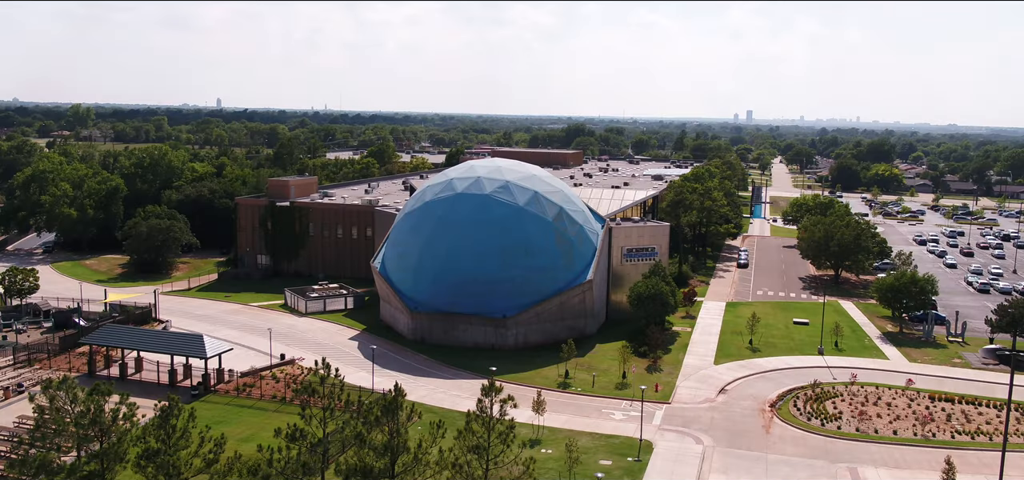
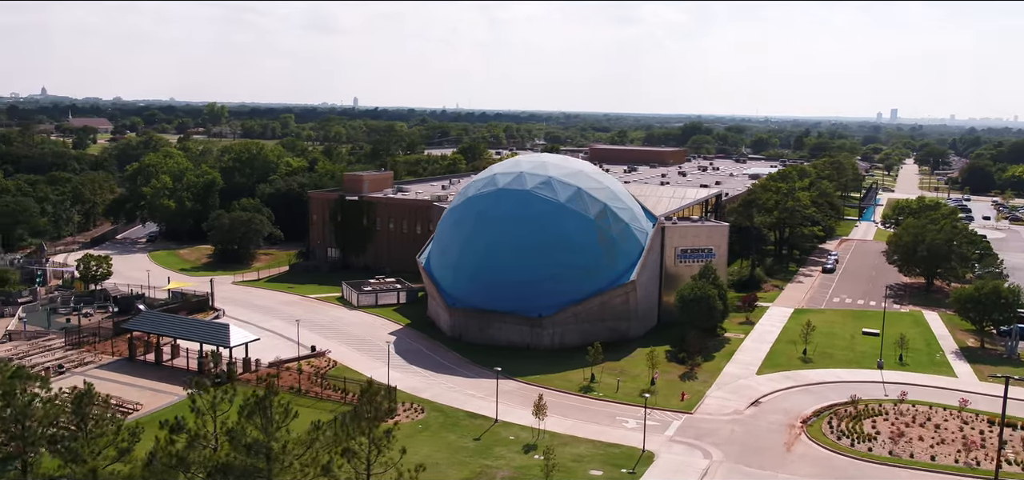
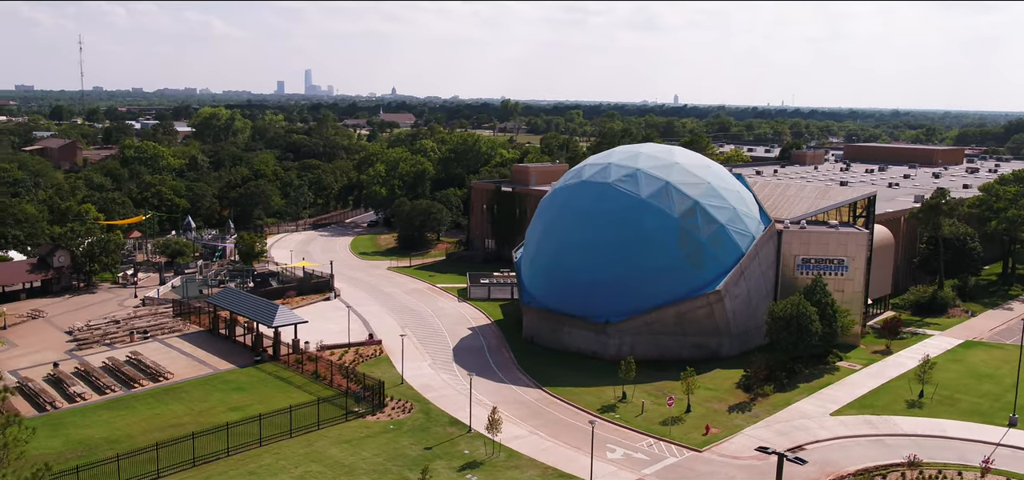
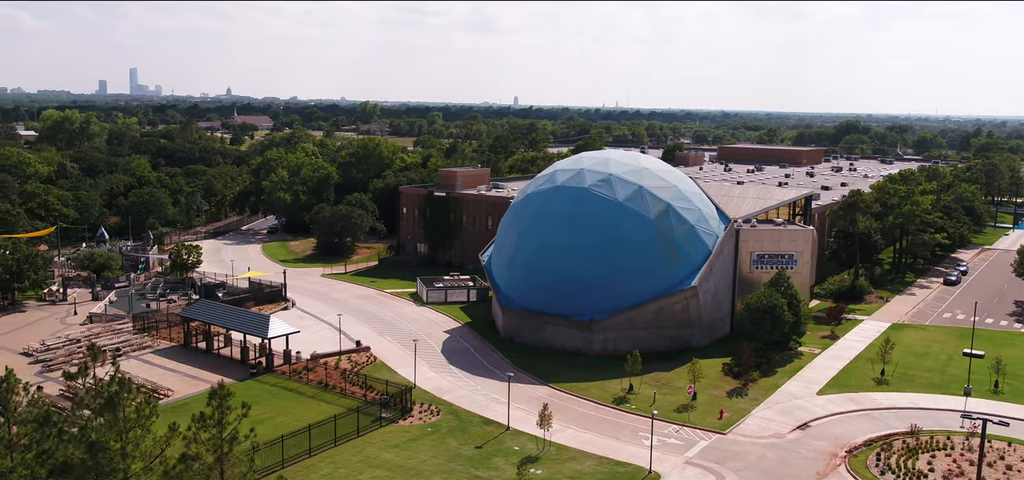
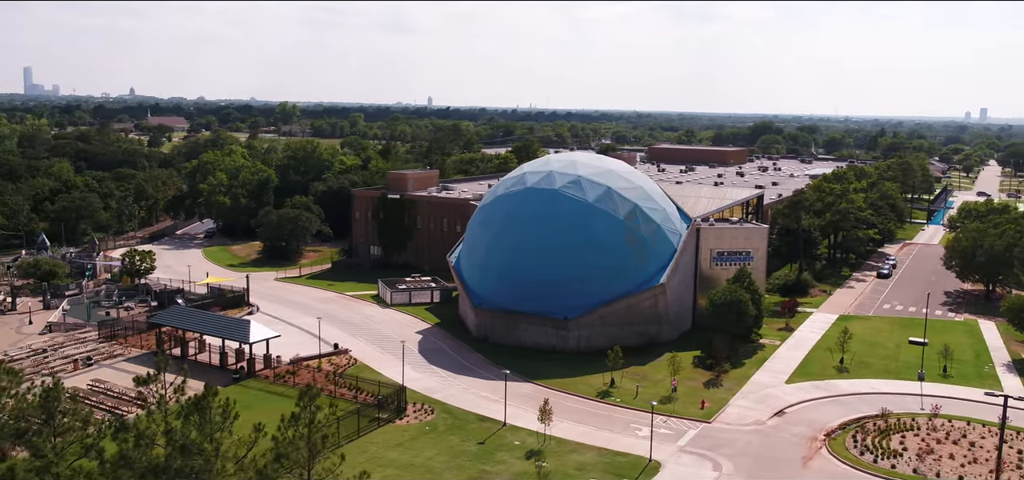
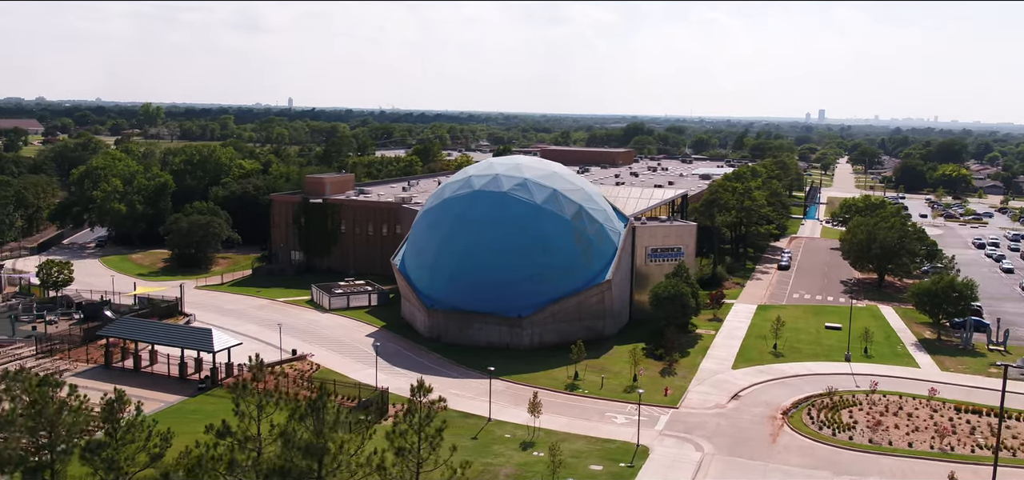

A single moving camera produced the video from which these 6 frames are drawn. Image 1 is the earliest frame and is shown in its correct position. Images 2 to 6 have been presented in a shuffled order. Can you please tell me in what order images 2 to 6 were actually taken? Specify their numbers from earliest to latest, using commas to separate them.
6, 2, 5, 4, 3
